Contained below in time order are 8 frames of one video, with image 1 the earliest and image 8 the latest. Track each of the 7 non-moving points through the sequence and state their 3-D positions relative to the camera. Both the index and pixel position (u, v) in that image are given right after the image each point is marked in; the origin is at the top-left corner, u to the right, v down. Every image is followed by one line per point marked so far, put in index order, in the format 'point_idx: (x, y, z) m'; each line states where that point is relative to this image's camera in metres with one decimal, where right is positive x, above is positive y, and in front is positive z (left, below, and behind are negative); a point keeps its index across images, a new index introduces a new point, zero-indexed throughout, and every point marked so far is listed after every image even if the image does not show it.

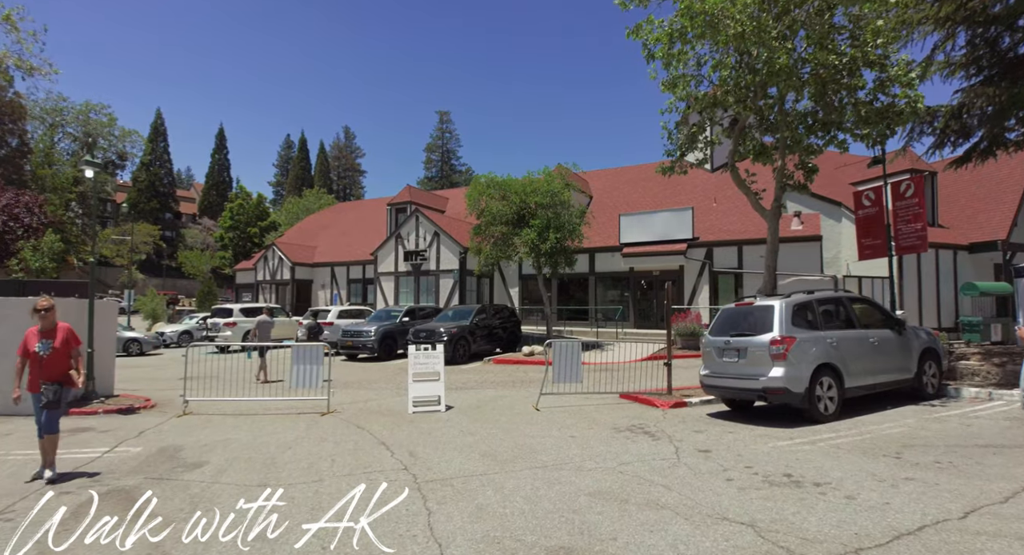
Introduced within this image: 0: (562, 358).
0: (+0.9, -1.4, +10.0) m
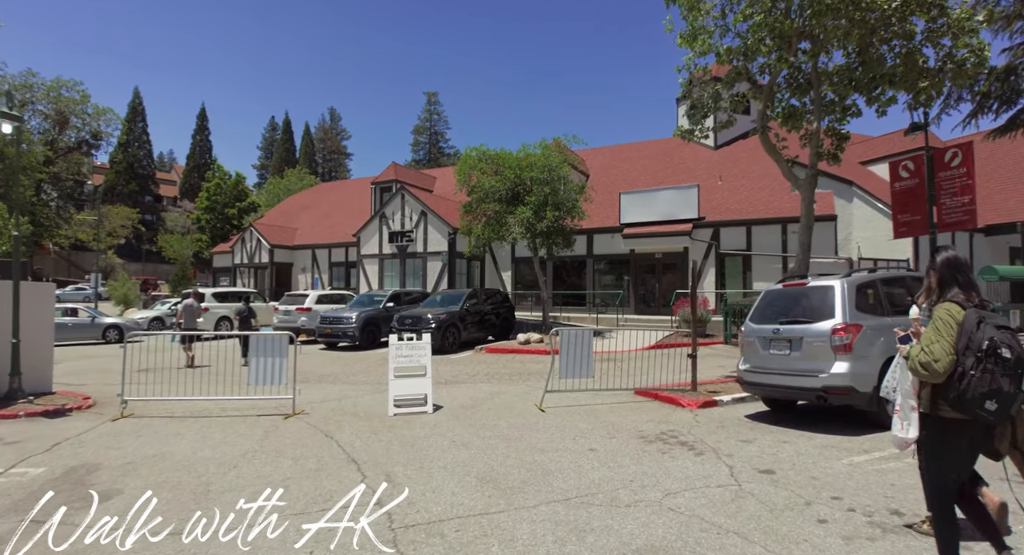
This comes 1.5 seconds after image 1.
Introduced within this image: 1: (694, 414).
0: (+0.9, -1.0, +8.5) m
1: (+2.4, -1.8, +7.7) m
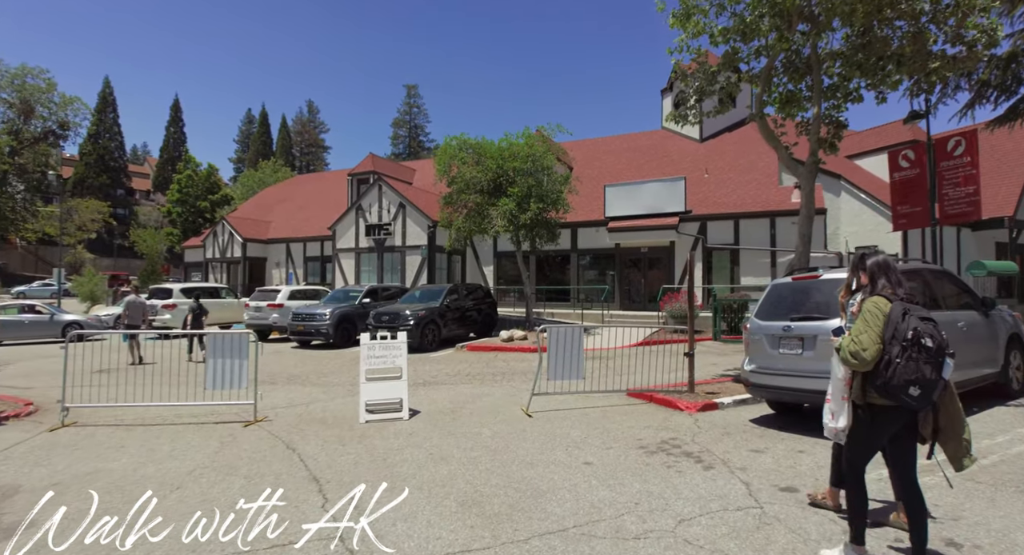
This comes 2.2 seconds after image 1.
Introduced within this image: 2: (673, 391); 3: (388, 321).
0: (+0.6, -0.9, +7.8) m
1: (+2.2, -1.7, +7.1) m
2: (+2.3, -1.6, +8.3) m
3: (-3.1, -1.1, +14.9) m
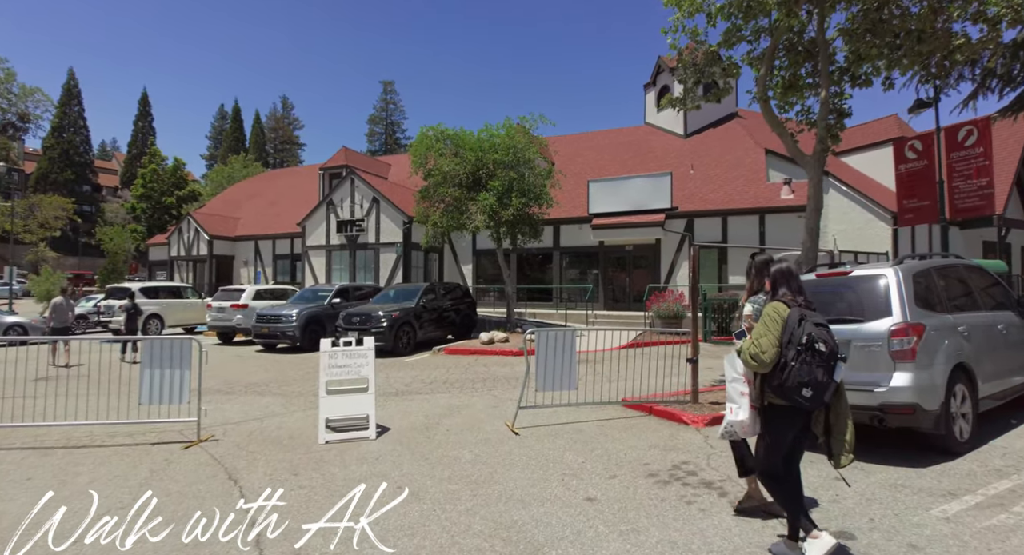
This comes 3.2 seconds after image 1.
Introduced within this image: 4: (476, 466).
0: (+0.4, -0.9, +6.9) m
1: (+2.0, -1.7, +6.2) m
2: (+2.0, -1.6, +7.4) m
3: (-3.6, -1.1, +13.8) m
4: (-0.3, -1.7, +5.2) m
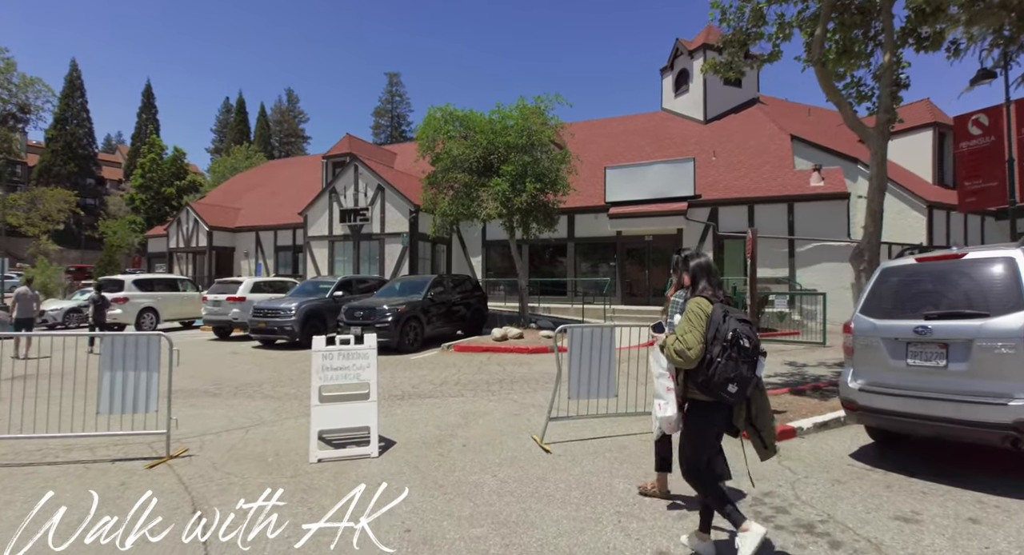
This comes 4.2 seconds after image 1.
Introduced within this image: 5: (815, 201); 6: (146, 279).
0: (+0.7, -0.8, +5.8) m
1: (+2.3, -1.5, +5.1) m
2: (+2.3, -1.4, +6.3) m
3: (-3.2, -0.9, +12.8) m
4: (-0.1, -1.5, +4.1) m
5: (+9.3, +2.4, +18.2) m
6: (-11.8, 0.0, +18.9) m
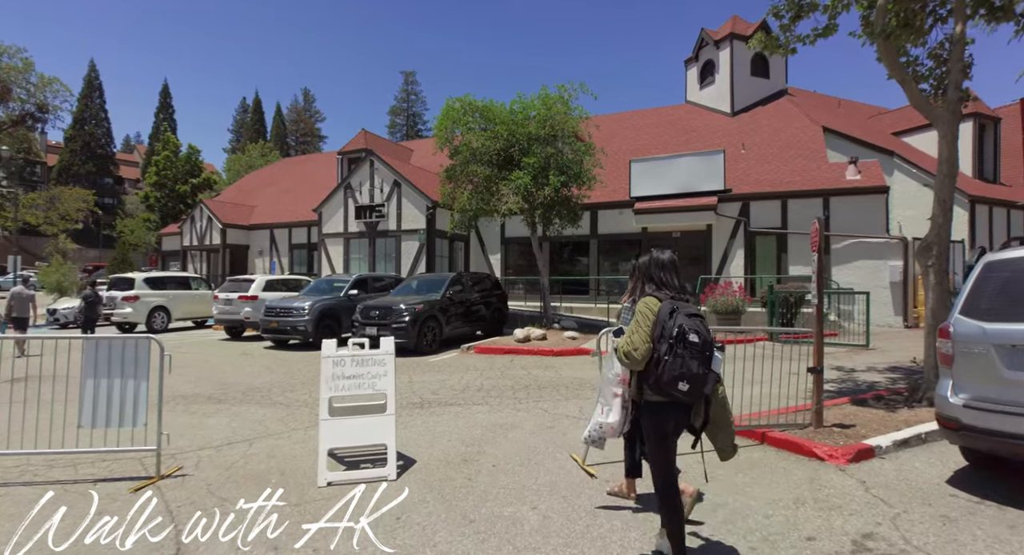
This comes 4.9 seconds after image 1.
0: (+1.0, -0.7, +5.1) m
1: (+2.6, -1.5, +4.4) m
2: (+2.6, -1.4, +5.6) m
3: (-2.7, -0.8, +12.2) m
4: (+0.2, -1.5, +3.4) m
5: (+9.9, +2.4, +17.3) m
6: (-11.1, 0.0, +18.5) m
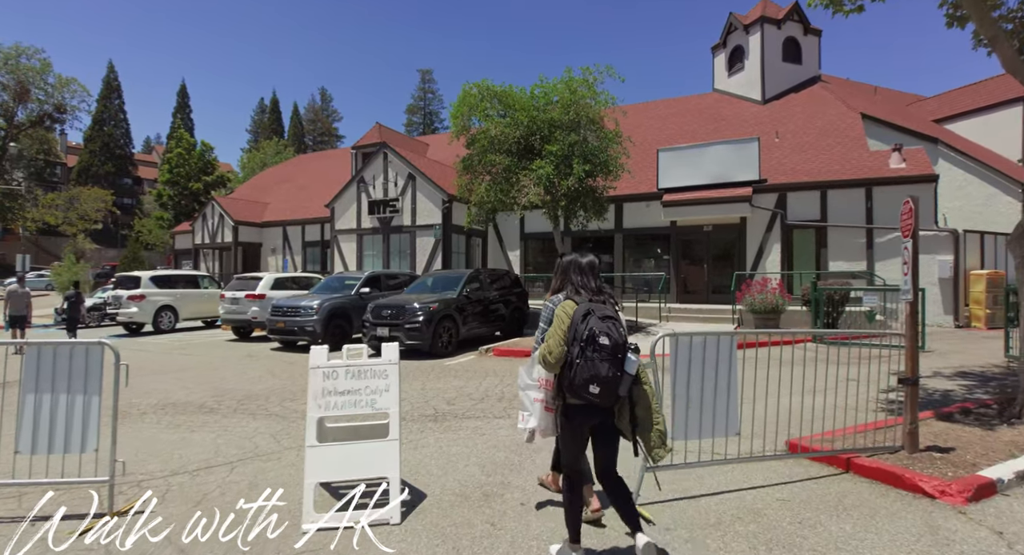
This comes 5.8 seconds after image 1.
0: (+1.2, -0.7, +4.1) m
1: (+2.8, -1.4, +3.3) m
2: (+2.9, -1.3, +4.5) m
3: (-2.3, -0.7, +11.3) m
4: (+0.4, -1.5, +2.4) m
5: (+10.5, +2.5, +16.0) m
6: (-10.5, +0.1, +17.8) m
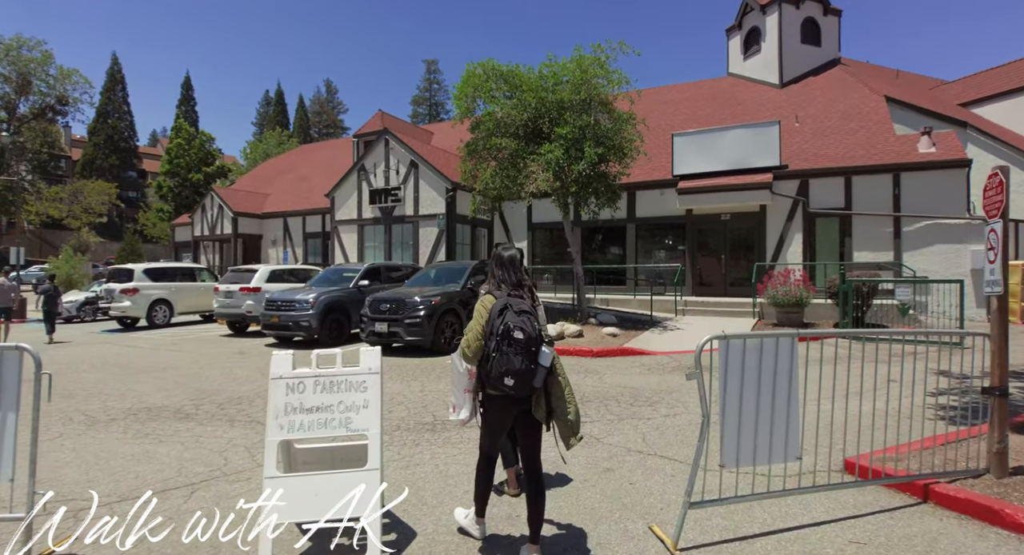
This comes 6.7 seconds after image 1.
0: (+1.3, -0.6, +3.3) m
1: (+2.8, -1.4, +2.6) m
2: (+2.9, -1.3, +3.7) m
3: (-2.2, -0.6, +10.5) m
4: (+0.4, -1.4, +1.7) m
5: (+10.6, +2.8, +15.1) m
6: (-10.3, +0.3, +17.2) m
